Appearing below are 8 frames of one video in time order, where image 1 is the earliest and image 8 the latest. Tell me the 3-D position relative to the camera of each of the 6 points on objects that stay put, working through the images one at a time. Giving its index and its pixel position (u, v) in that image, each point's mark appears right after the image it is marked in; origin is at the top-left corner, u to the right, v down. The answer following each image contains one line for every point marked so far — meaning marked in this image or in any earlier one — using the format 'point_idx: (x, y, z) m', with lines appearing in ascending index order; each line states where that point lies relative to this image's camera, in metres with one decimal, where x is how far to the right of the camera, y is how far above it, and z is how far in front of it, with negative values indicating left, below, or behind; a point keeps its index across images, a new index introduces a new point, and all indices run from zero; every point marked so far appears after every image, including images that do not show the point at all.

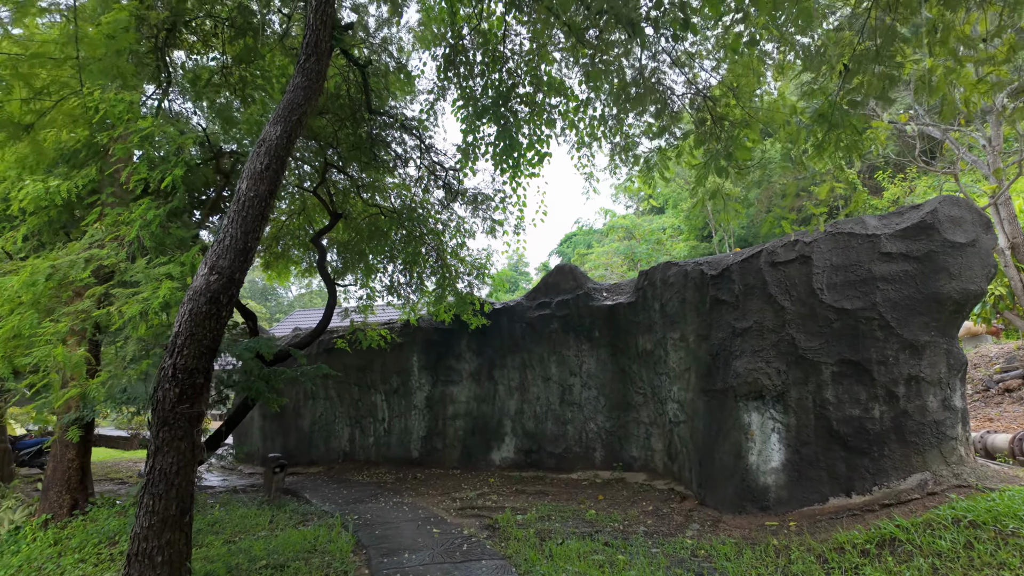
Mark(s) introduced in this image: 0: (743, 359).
0: (+2.3, -0.7, +5.8) m
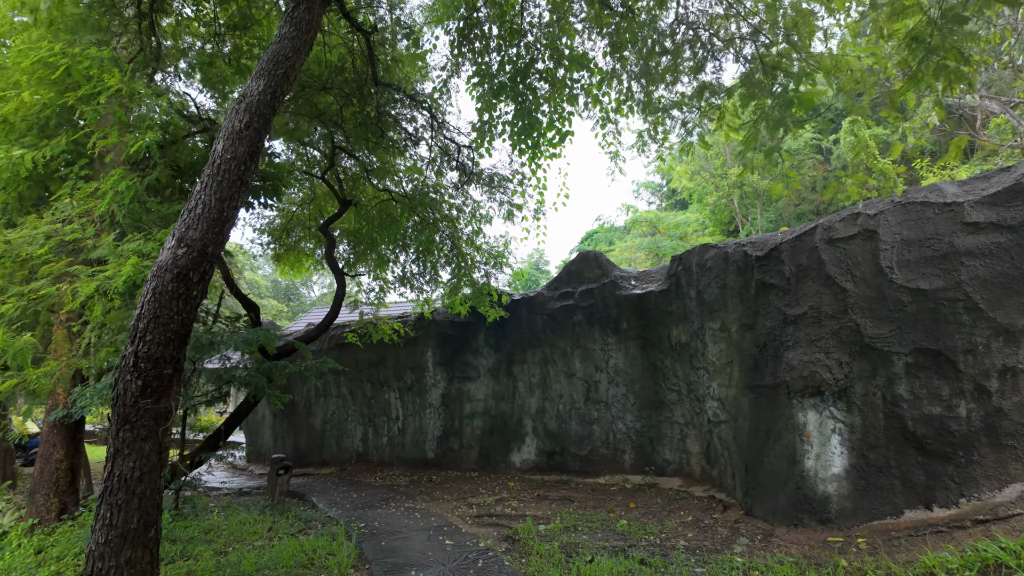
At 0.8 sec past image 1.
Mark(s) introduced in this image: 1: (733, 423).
0: (+2.5, -0.5, +5.1) m
1: (+2.2, -1.4, +5.9) m
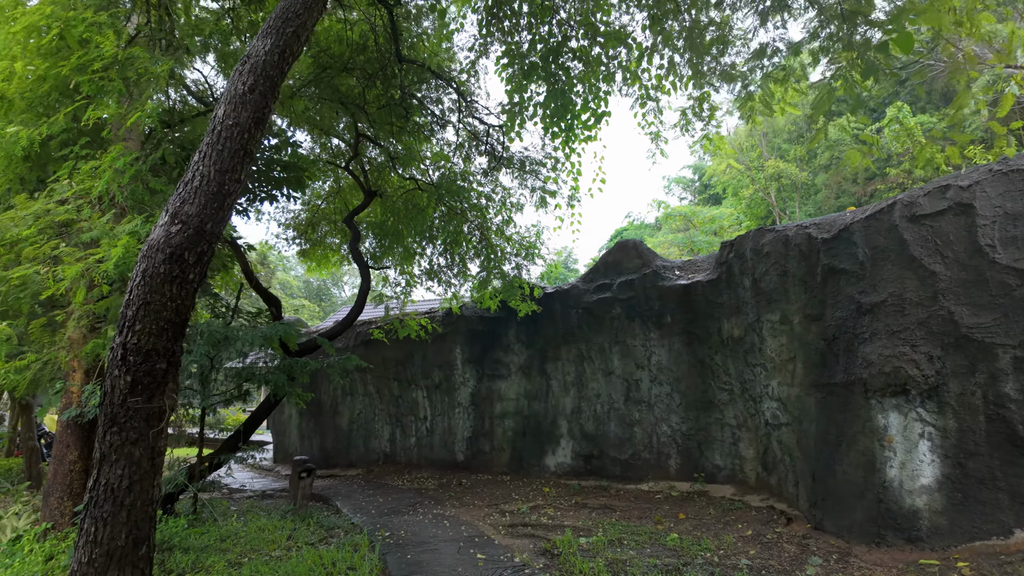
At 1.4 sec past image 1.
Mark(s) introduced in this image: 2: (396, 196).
0: (+2.7, -0.4, +4.4) m
1: (+2.6, -1.2, +5.3) m
2: (-1.8, +1.4, +8.9) m
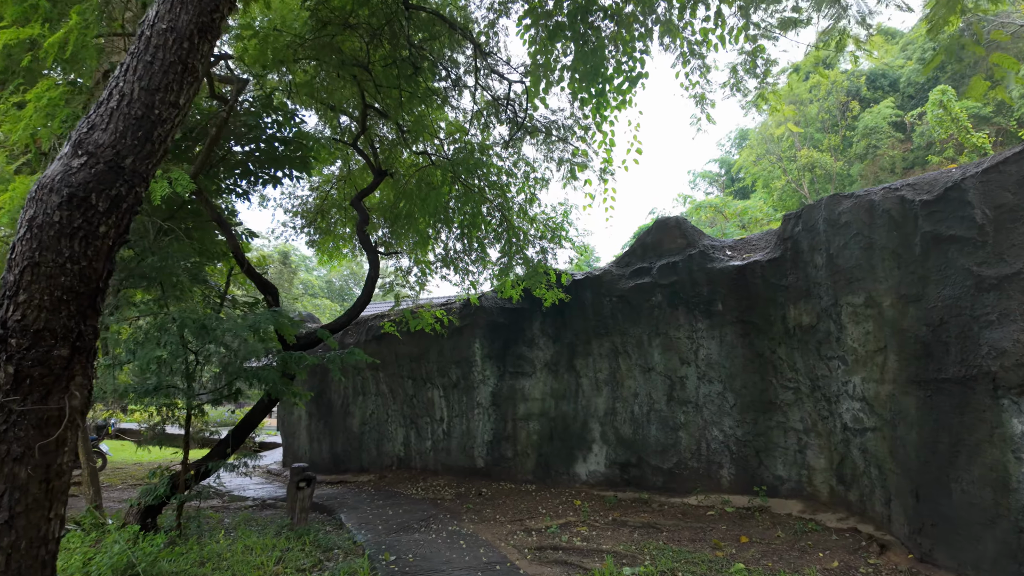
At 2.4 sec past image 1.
0: (+2.9, -0.2, +3.4) m
1: (+2.8, -1.1, +4.3) m
2: (-1.4, +1.5, +8.1) m
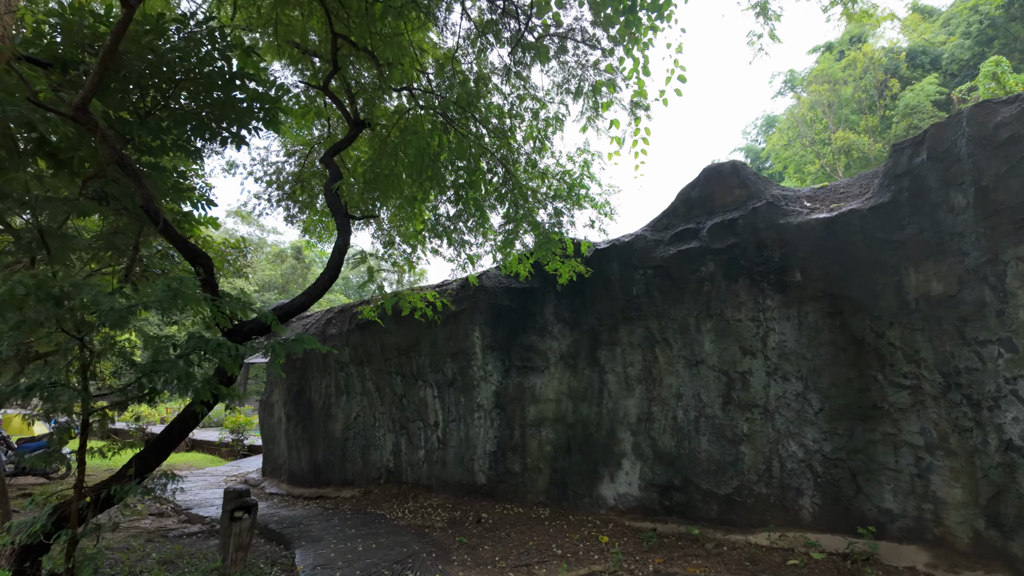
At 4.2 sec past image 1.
0: (+2.8, 0.0, +1.8) m
1: (+2.7, -0.8, +2.7) m
2: (-1.4, +1.8, +6.6) m
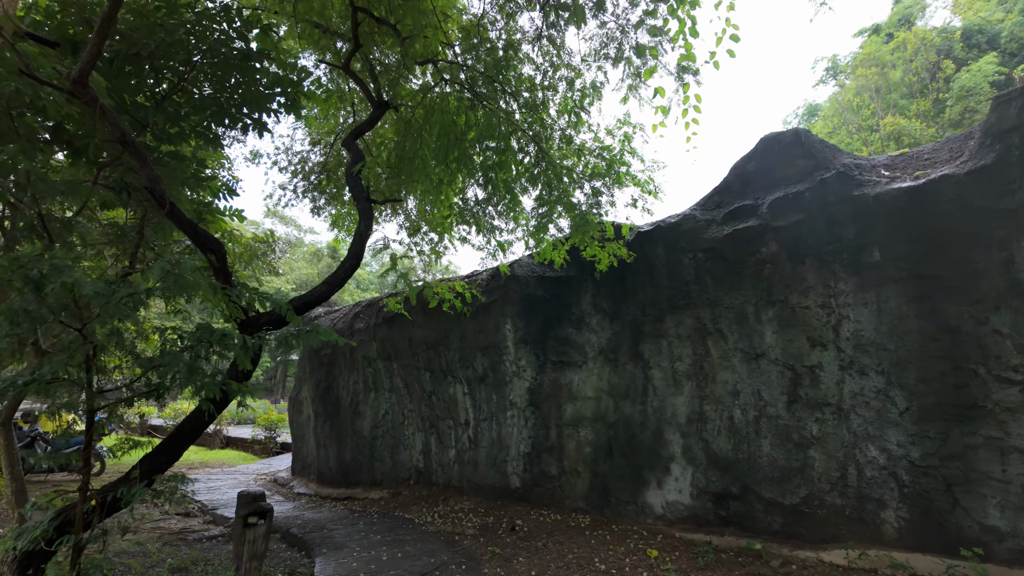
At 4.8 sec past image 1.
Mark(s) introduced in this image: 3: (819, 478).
0: (+2.9, +0.2, +1.2) m
1: (+2.9, -0.7, +2.1) m
2: (-1.0, +1.9, +6.2) m
3: (+2.1, -1.3, +4.0) m
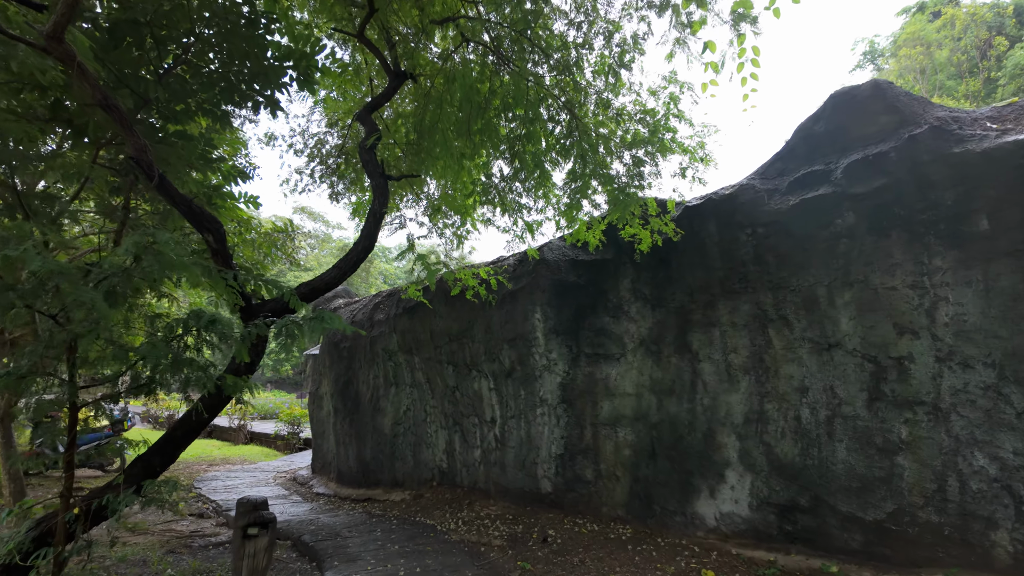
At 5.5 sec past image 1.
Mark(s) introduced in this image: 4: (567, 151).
0: (+3.0, +0.3, +0.5) m
1: (+3.0, -0.5, +1.4) m
2: (-0.8, +2.0, +5.7) m
3: (+2.3, -1.2, +3.4) m
4: (+0.5, +1.2, +4.9) m
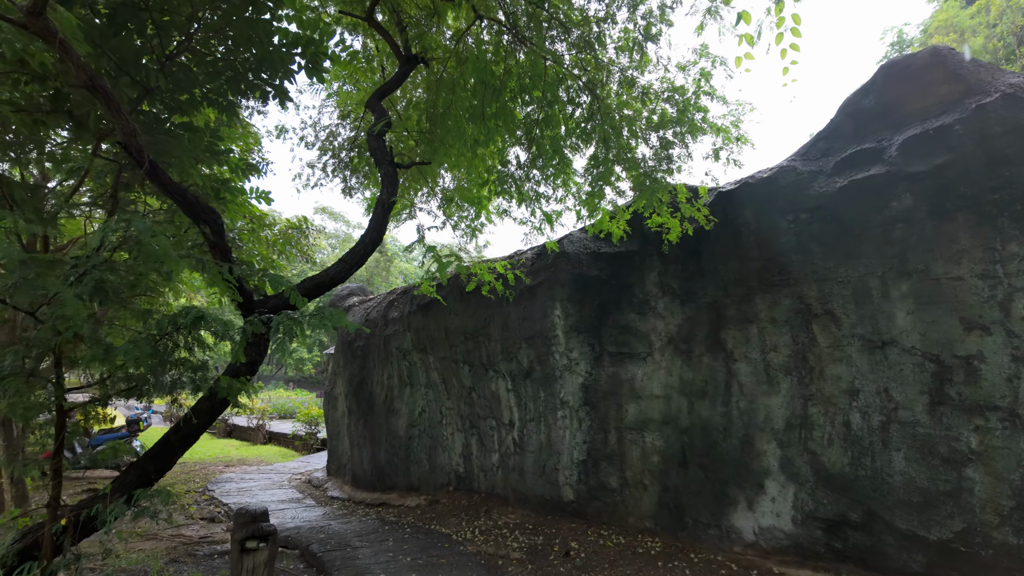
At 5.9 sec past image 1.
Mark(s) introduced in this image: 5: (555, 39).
0: (+3.0, +0.3, +0.1) m
1: (+3.0, -0.5, +1.0) m
2: (-0.6, +2.1, +5.4) m
3: (+2.4, -1.1, +3.0) m
4: (+0.6, +1.2, +4.6) m
5: (+0.3, +1.9, +4.5) m
